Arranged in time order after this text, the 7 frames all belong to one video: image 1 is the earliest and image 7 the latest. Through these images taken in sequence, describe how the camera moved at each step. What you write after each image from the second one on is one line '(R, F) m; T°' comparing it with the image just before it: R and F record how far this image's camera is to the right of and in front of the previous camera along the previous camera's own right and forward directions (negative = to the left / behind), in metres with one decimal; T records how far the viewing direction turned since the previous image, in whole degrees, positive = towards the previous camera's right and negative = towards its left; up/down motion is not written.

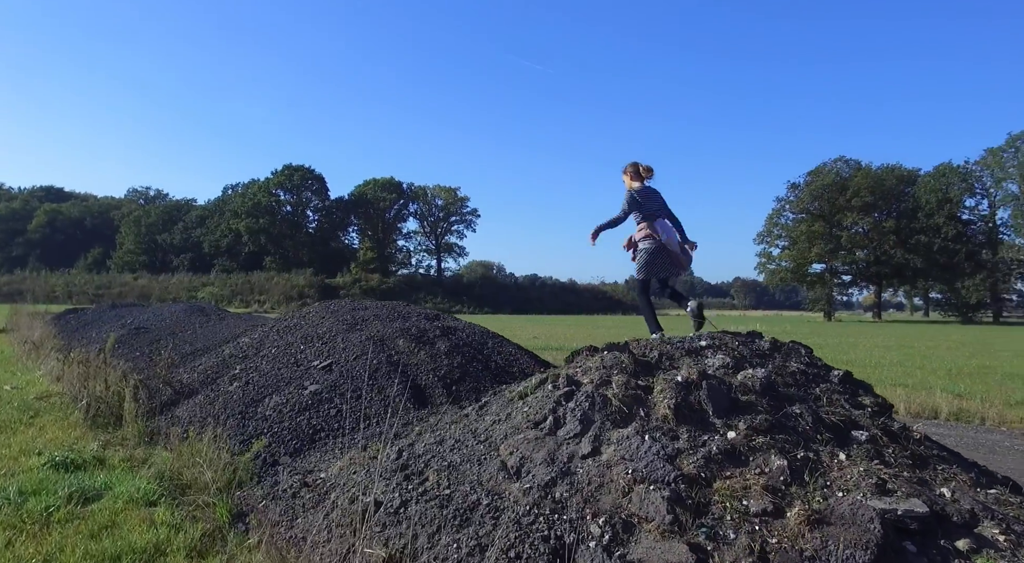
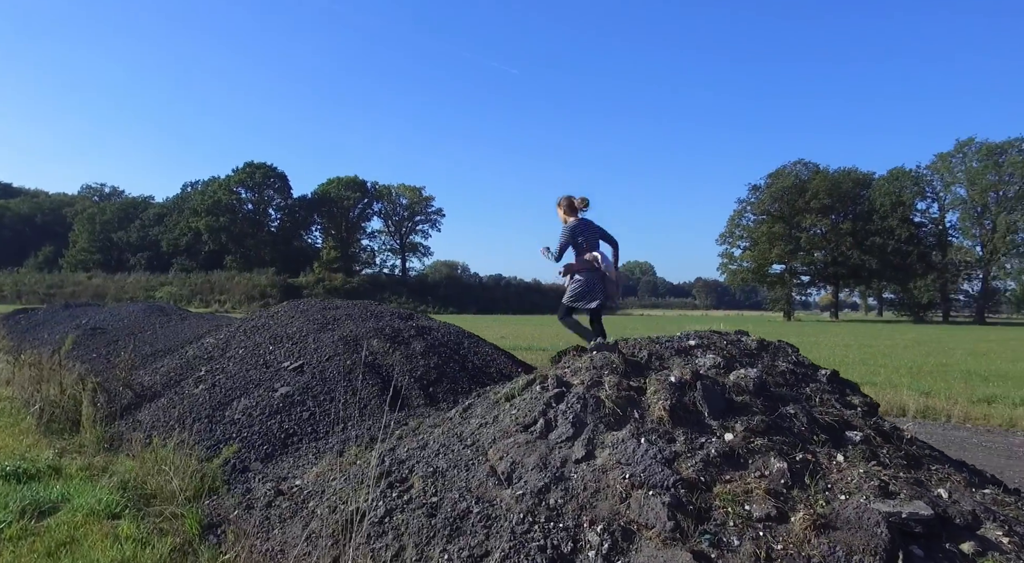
(-0.2, +0.2) m; +3°
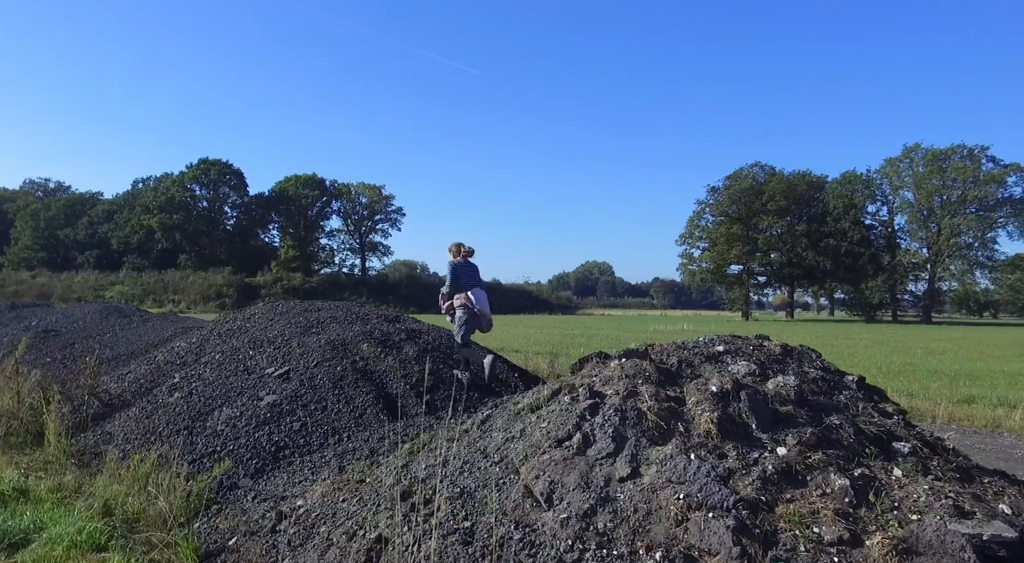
(-0.4, +0.4) m; +3°
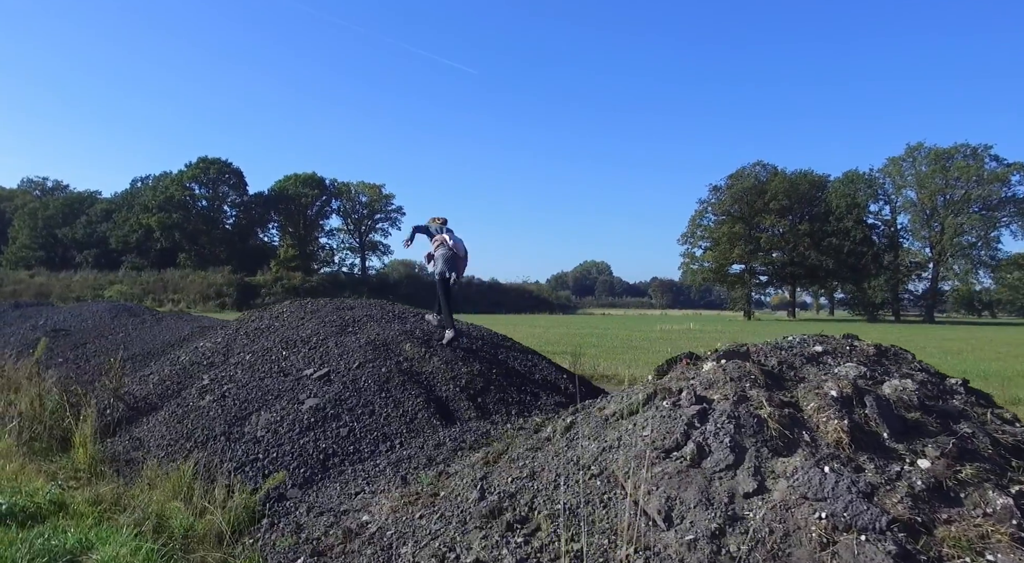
(-0.5, +0.4) m; 0°
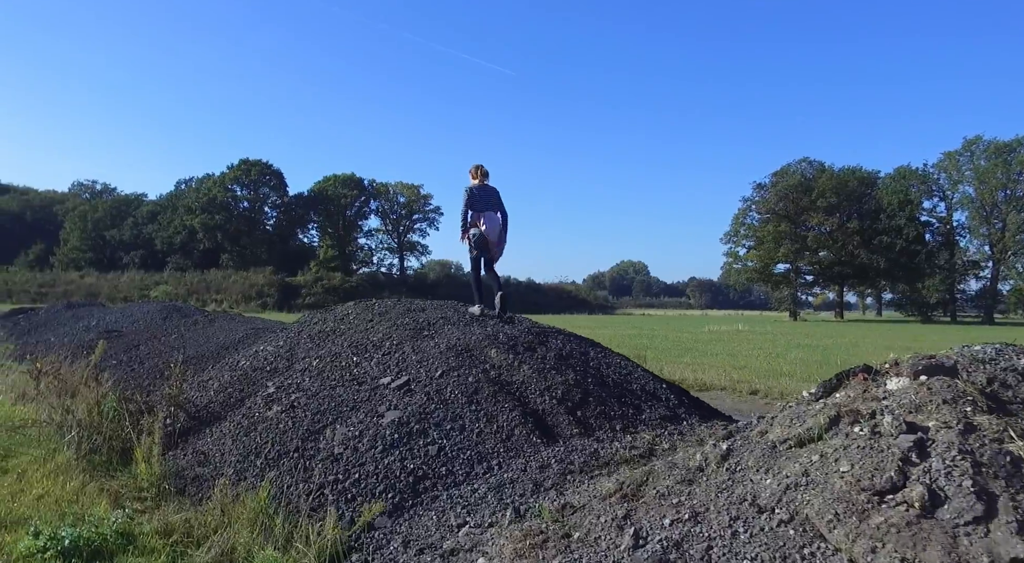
(-0.6, +0.7) m; -3°
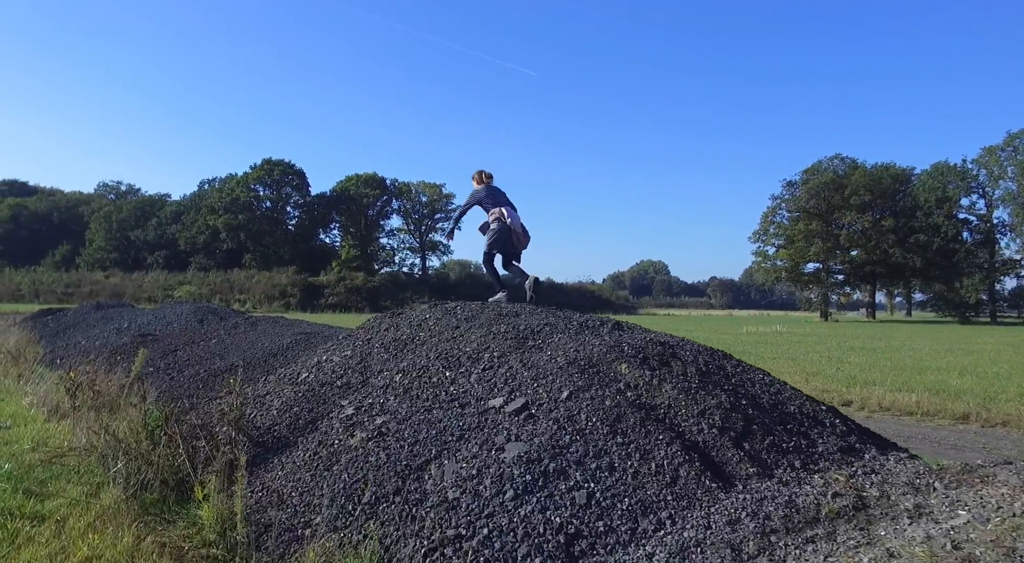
(-0.9, +1.2) m; -1°
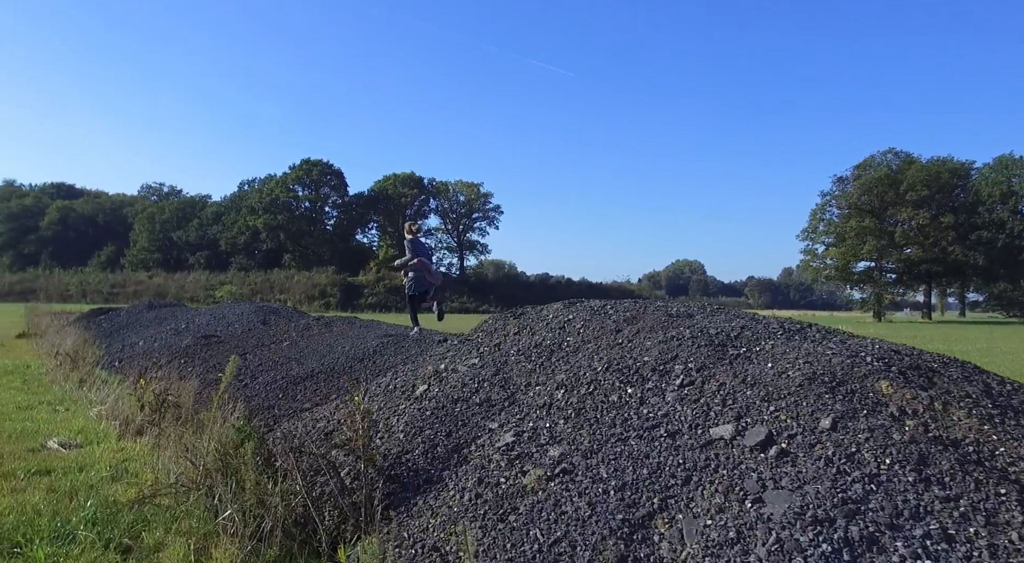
(-1.1, +1.3) m; -2°
